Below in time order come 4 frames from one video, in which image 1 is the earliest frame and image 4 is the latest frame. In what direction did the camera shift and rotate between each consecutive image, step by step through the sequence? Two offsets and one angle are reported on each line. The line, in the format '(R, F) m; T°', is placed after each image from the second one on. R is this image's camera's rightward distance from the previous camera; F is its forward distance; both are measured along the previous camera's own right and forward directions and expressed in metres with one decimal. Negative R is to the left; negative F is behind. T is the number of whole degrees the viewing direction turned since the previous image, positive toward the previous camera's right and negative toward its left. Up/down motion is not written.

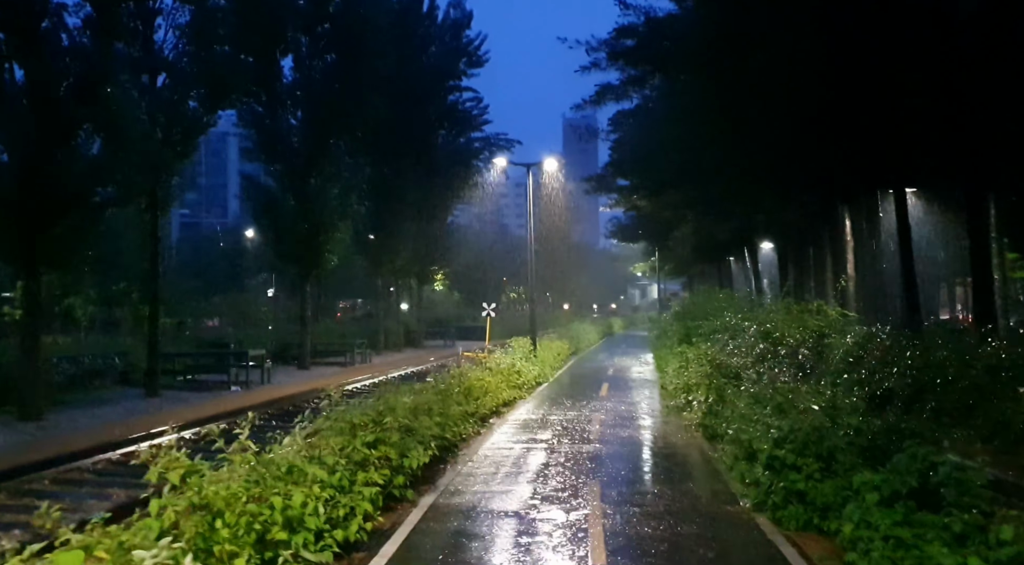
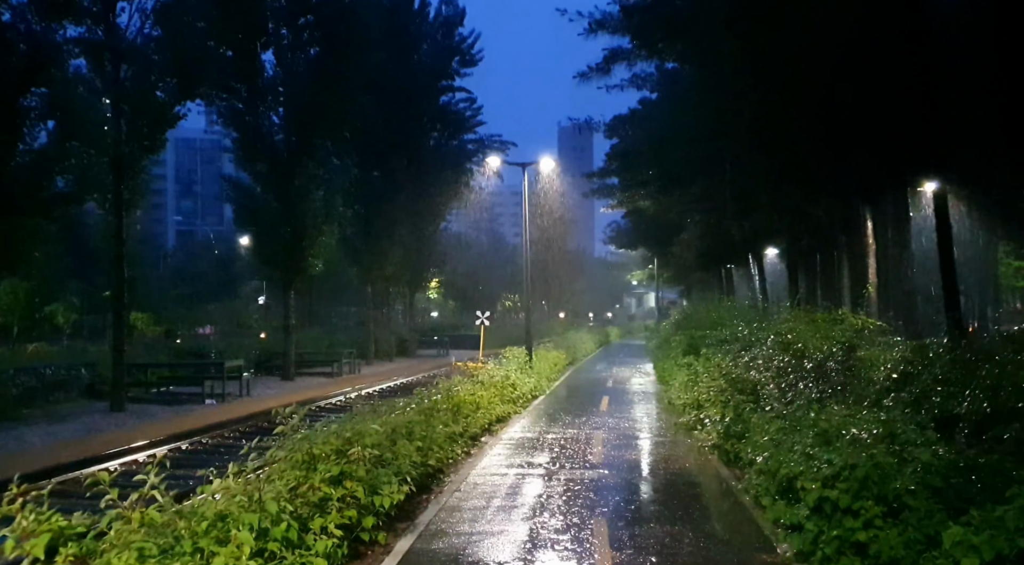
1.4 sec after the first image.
(0.0, +1.7) m; 0°
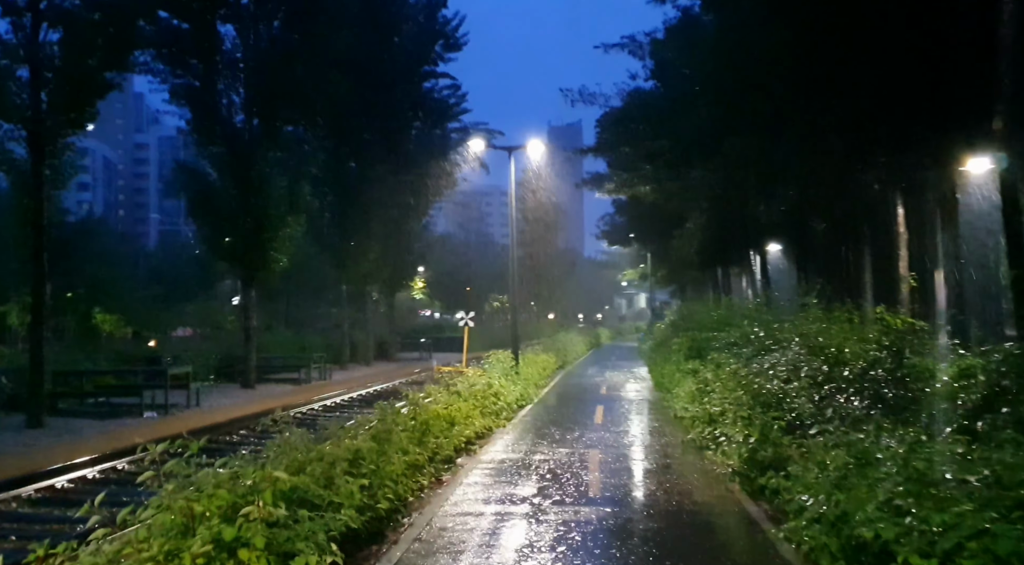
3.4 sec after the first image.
(+0.1, +2.7) m; +1°
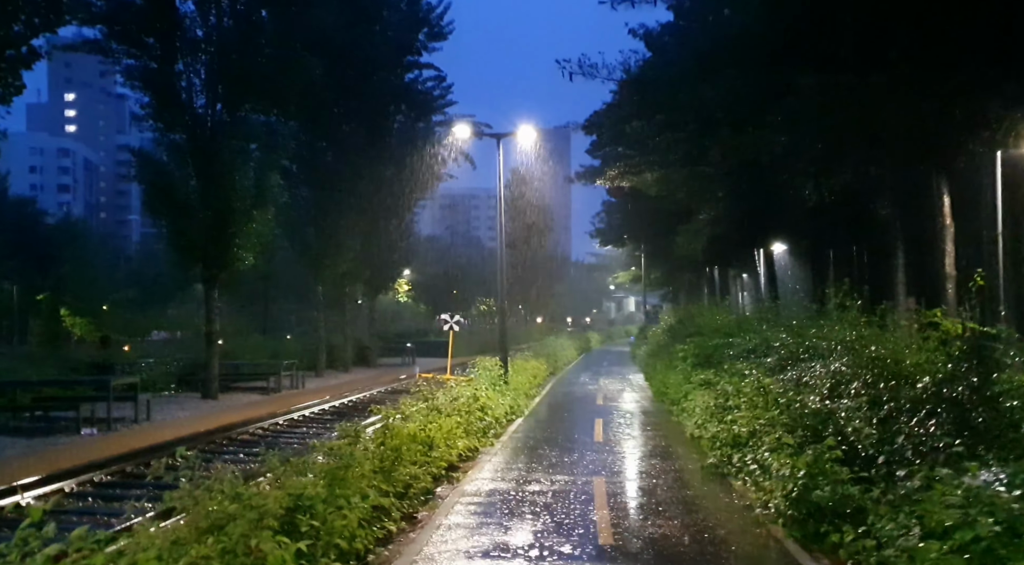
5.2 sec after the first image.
(0.0, +2.4) m; +1°
